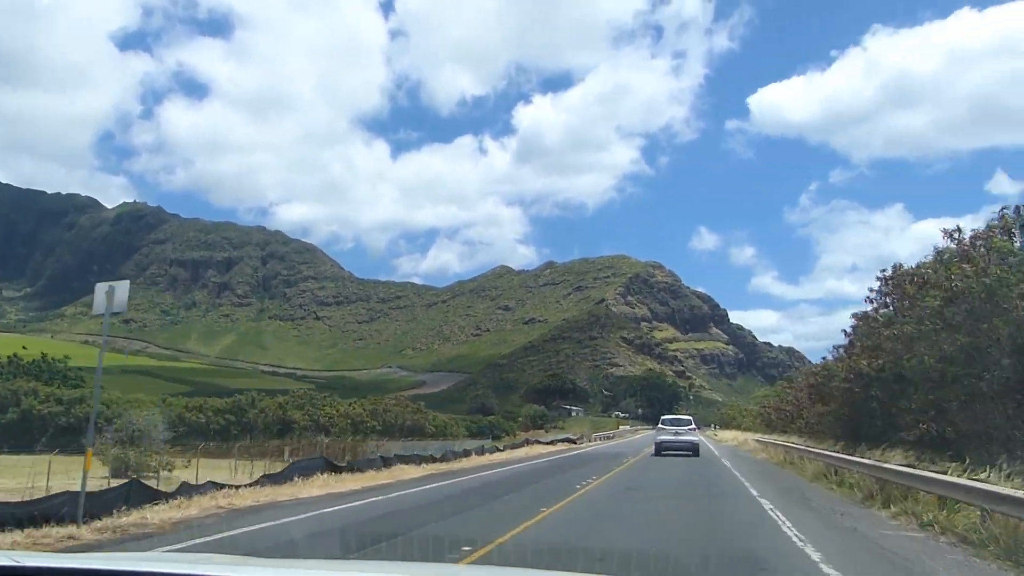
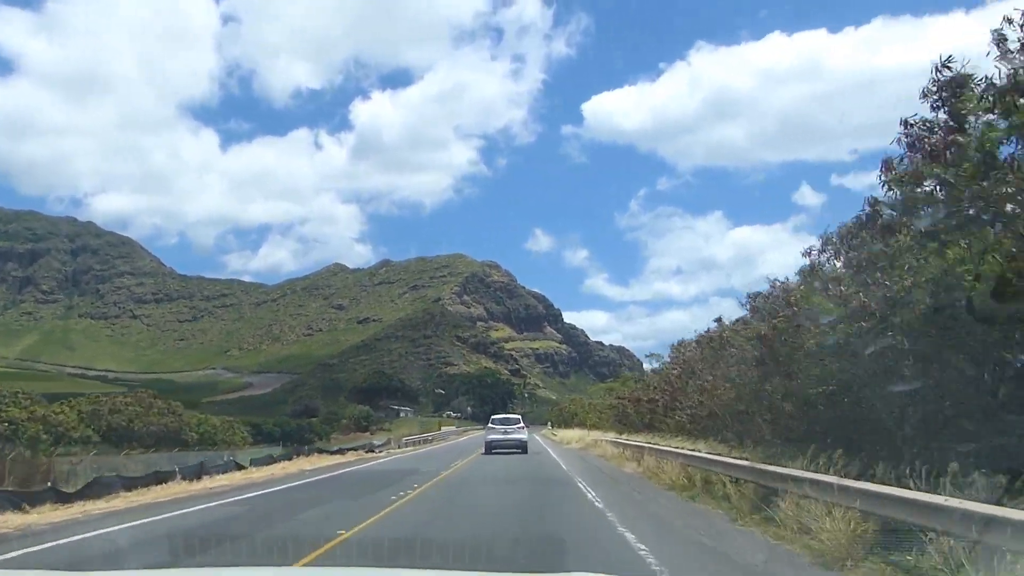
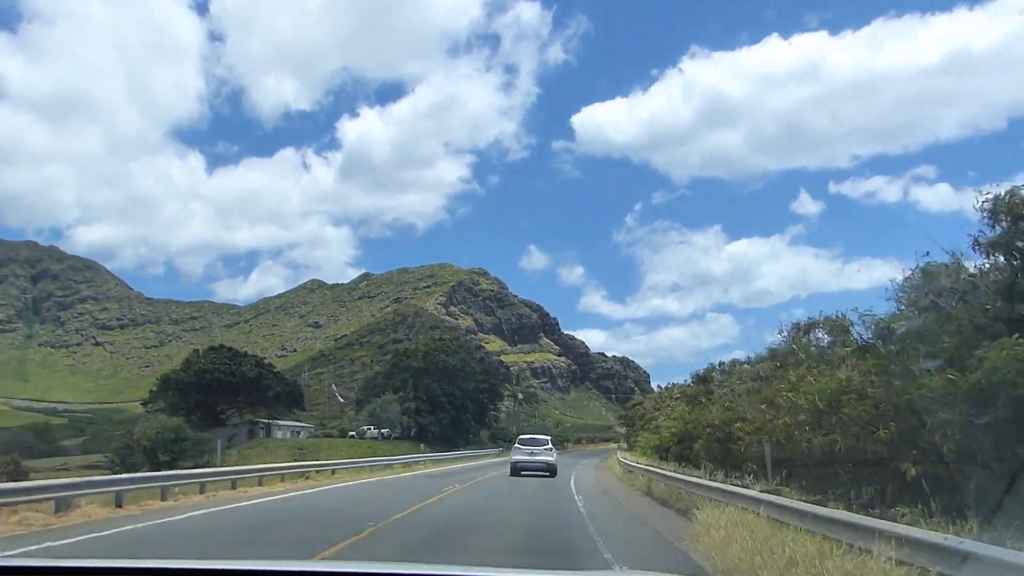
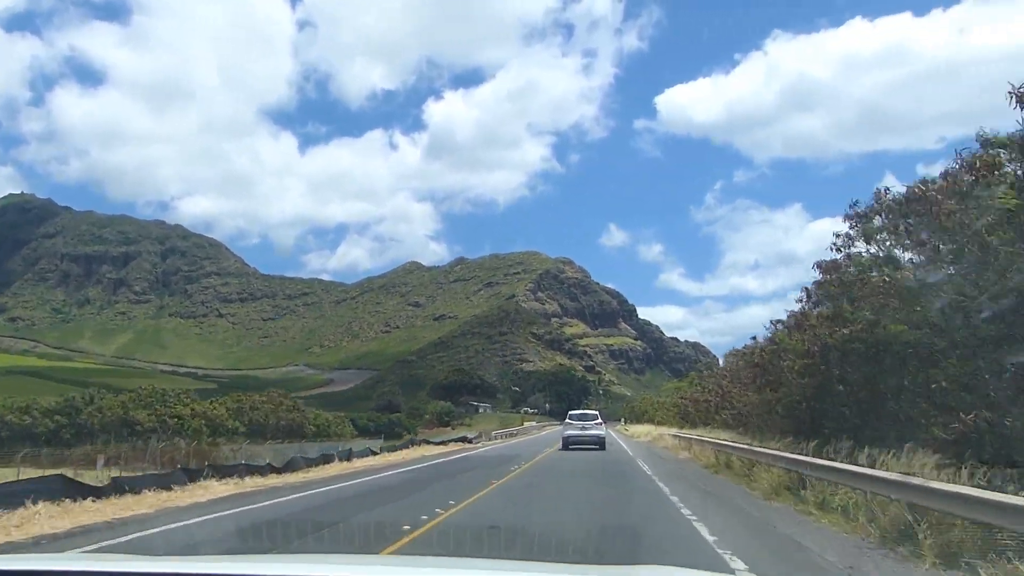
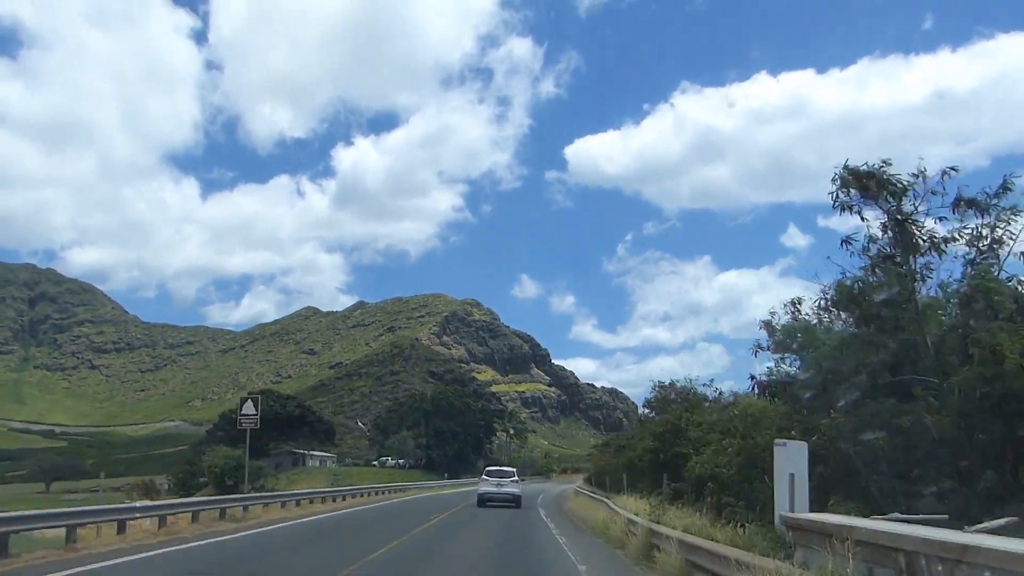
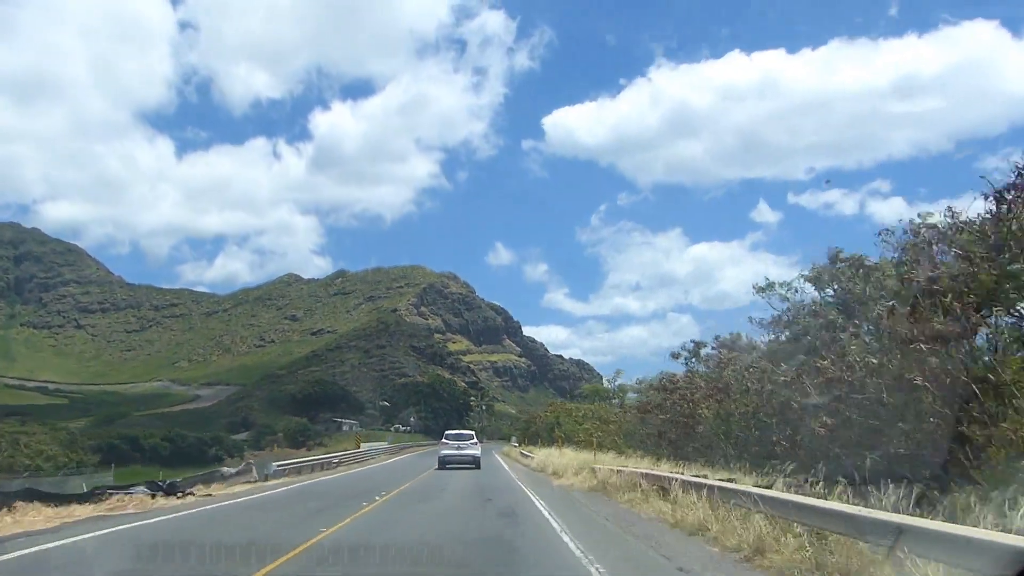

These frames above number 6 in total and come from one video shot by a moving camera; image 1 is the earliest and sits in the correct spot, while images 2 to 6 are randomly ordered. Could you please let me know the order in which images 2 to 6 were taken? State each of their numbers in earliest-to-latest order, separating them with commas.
4, 2, 6, 5, 3
